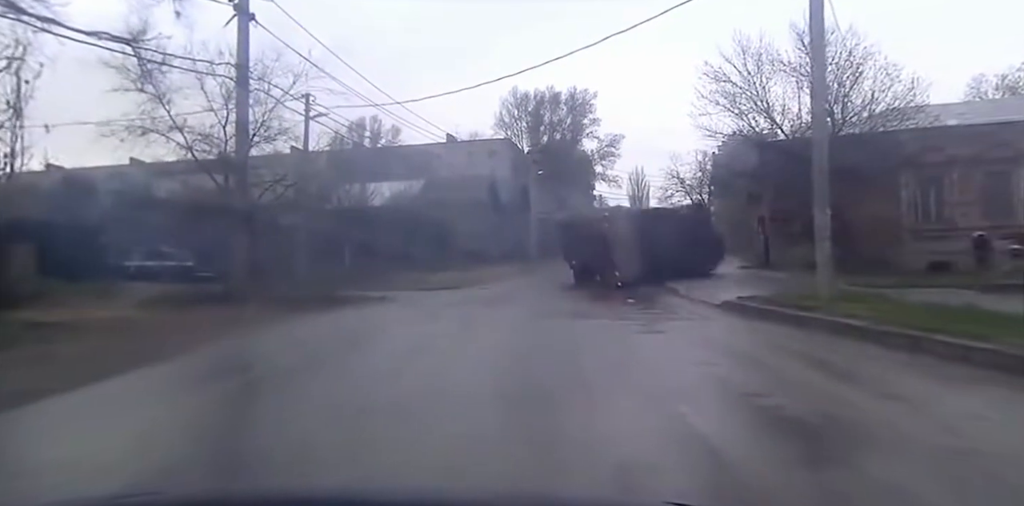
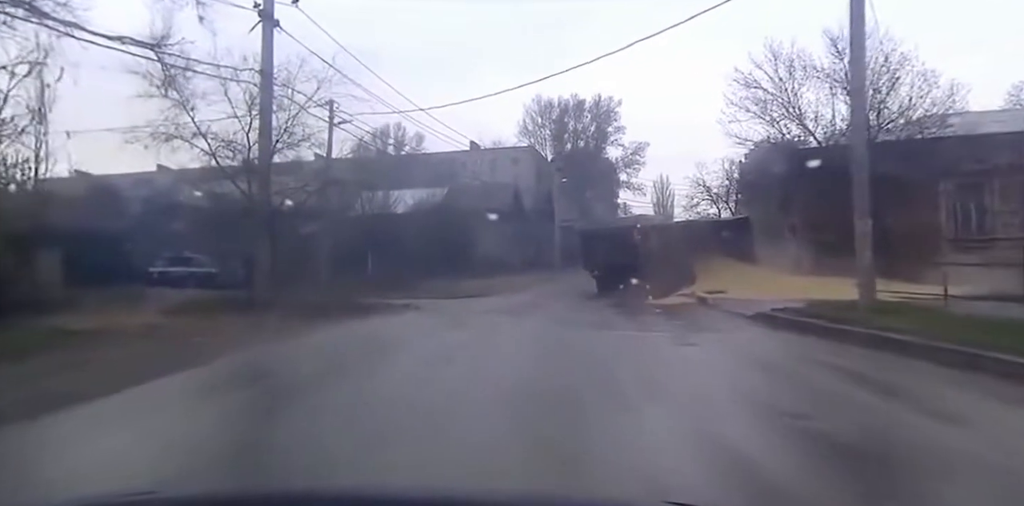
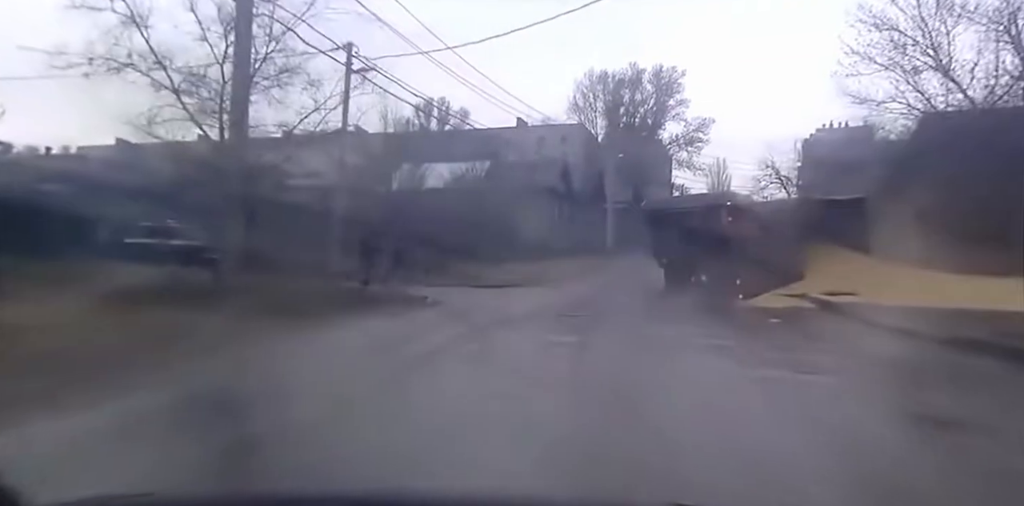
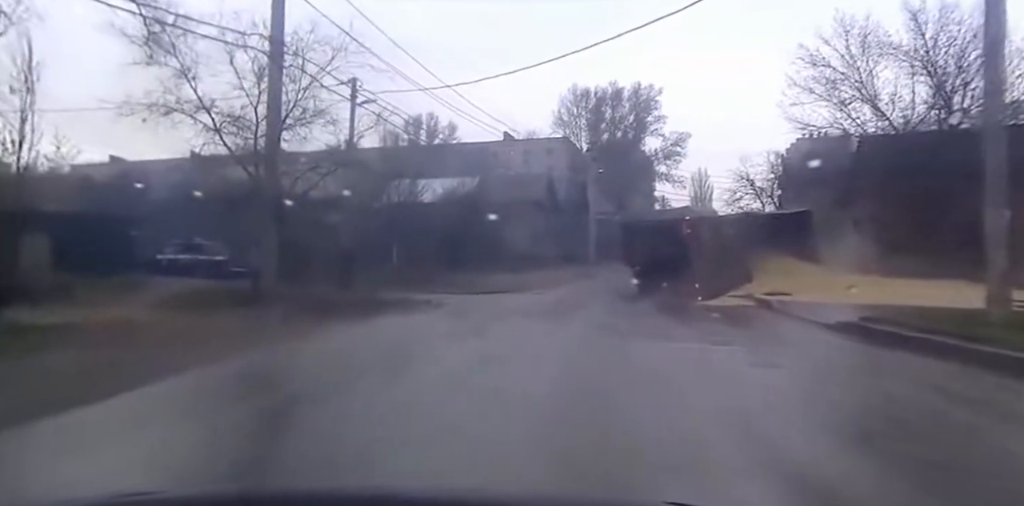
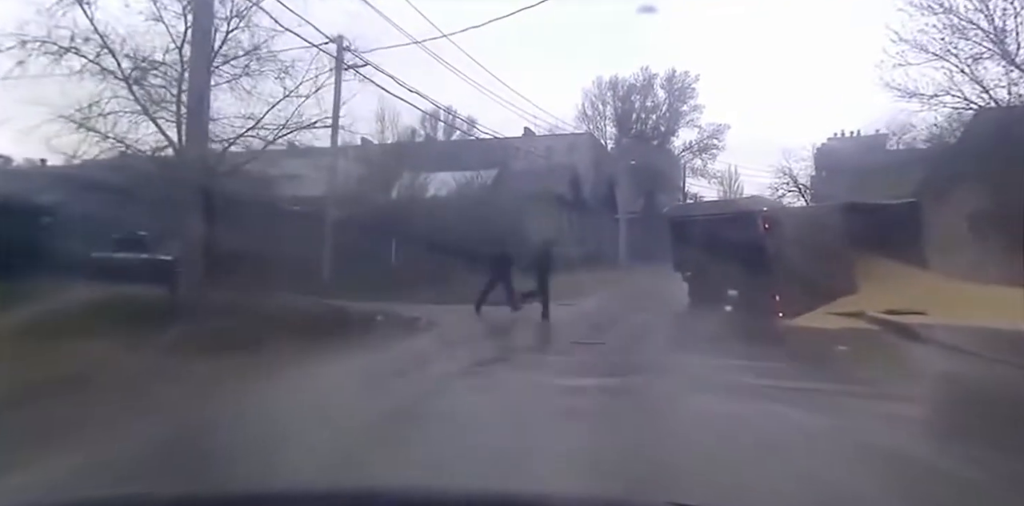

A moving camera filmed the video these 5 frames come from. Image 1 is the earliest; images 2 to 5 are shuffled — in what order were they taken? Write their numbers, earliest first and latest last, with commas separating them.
2, 4, 3, 5
